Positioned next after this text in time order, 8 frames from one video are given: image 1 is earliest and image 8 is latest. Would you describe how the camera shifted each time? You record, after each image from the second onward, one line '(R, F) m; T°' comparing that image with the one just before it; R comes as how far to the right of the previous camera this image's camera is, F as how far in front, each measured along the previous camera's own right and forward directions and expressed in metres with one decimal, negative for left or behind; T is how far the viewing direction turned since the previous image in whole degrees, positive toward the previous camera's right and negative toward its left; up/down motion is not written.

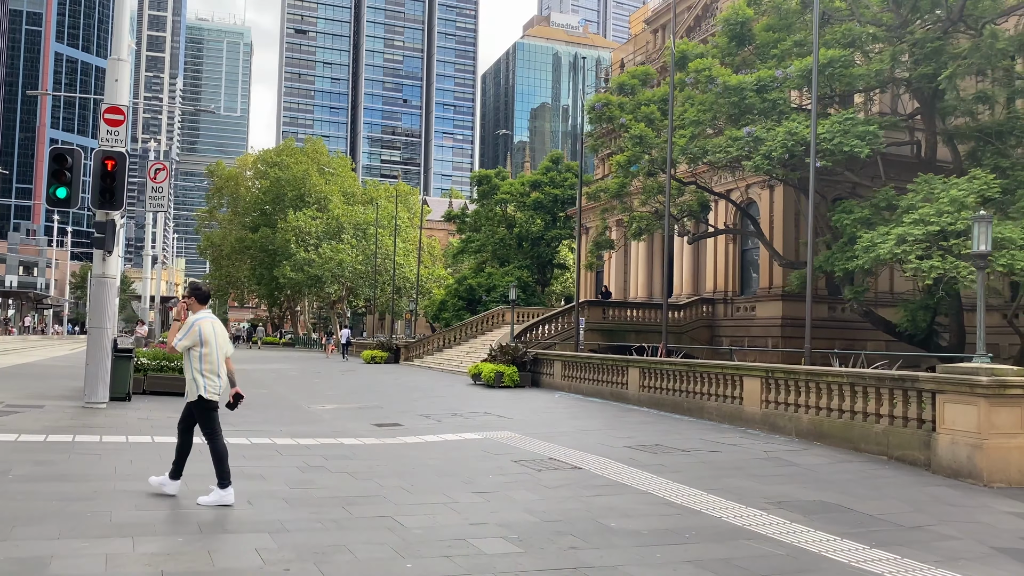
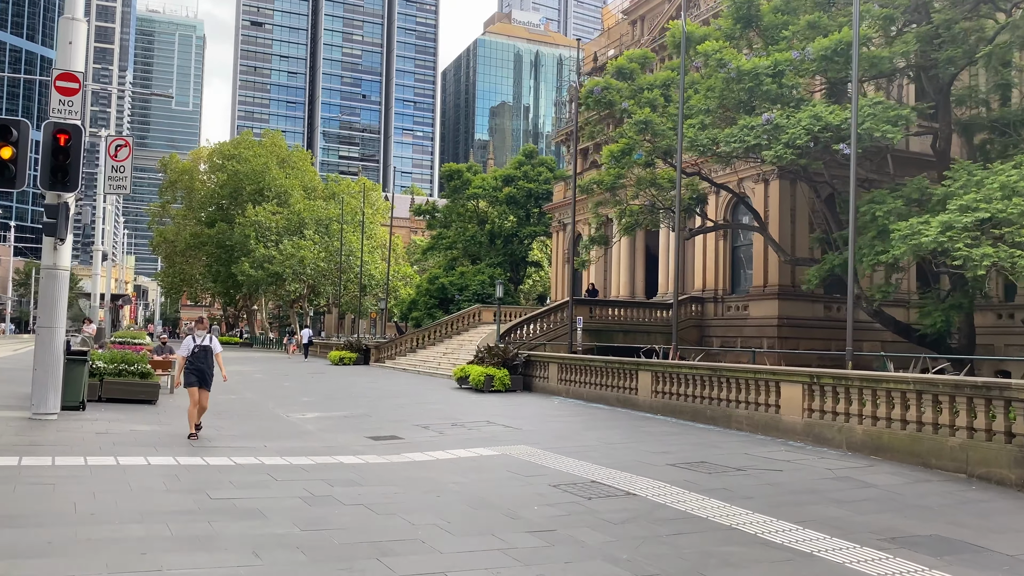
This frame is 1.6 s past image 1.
(-1.0, +1.7) m; +3°
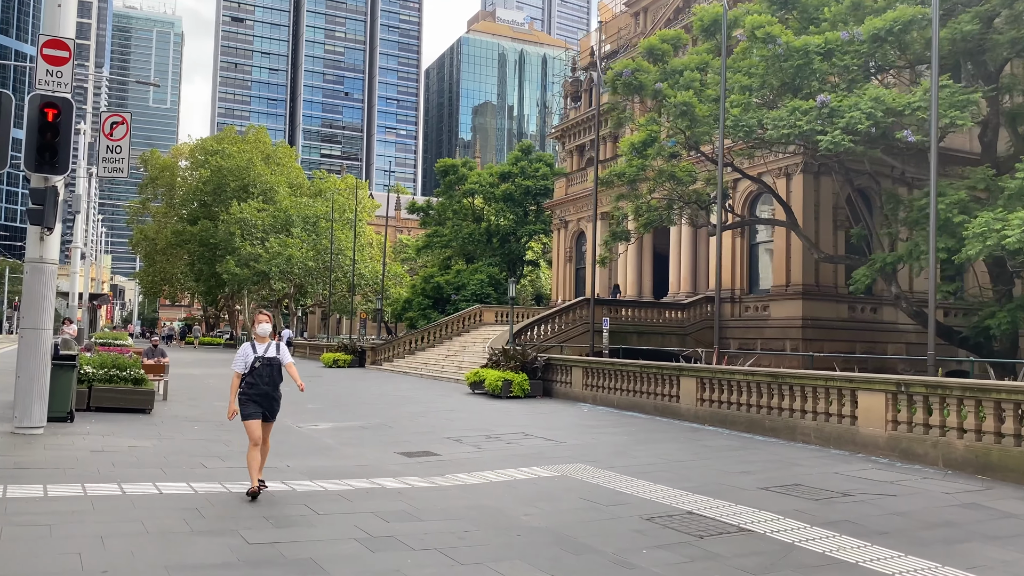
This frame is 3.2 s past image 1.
(-1.1, +1.5) m; +1°
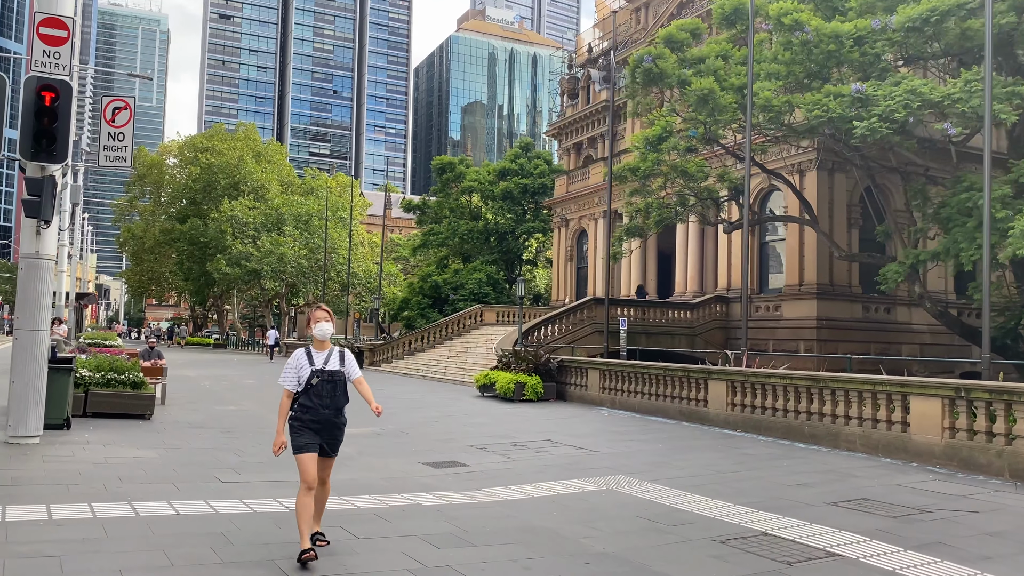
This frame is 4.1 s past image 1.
(-0.7, +0.8) m; +1°
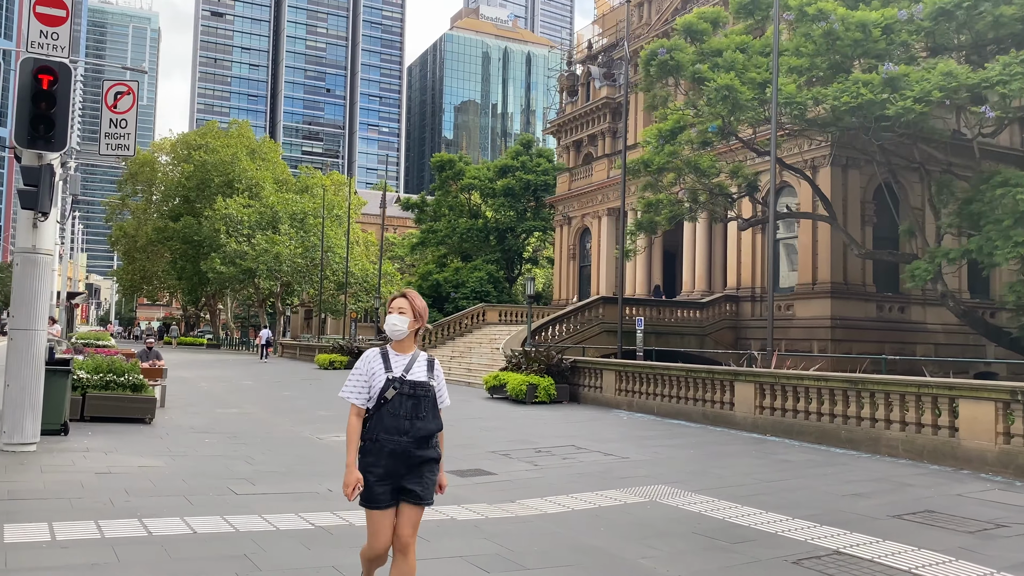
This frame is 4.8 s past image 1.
(-0.5, +0.7) m; +1°
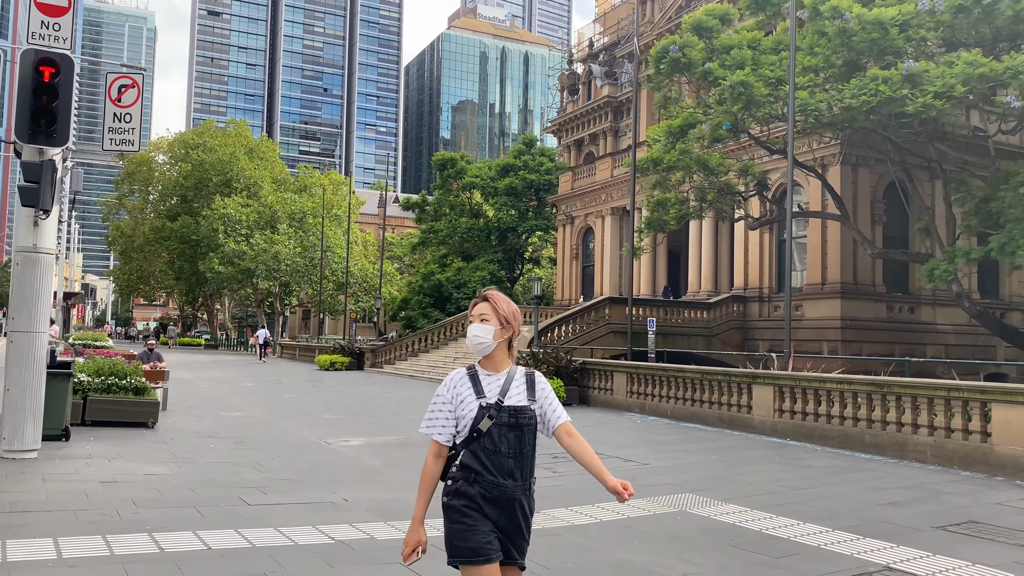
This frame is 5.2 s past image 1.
(-0.3, +0.4) m; 0°
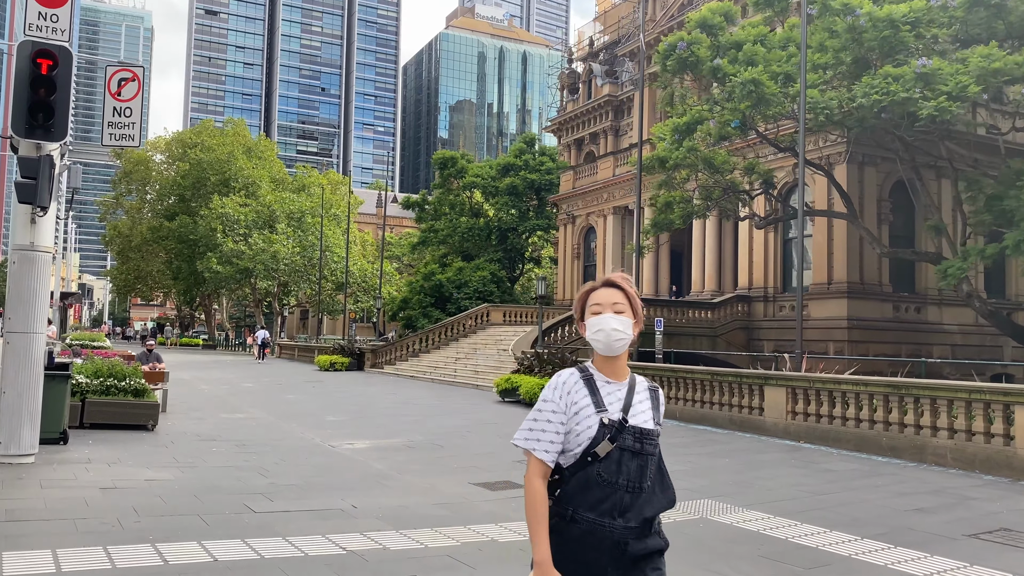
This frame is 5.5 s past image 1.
(-0.2, +0.3) m; 0°
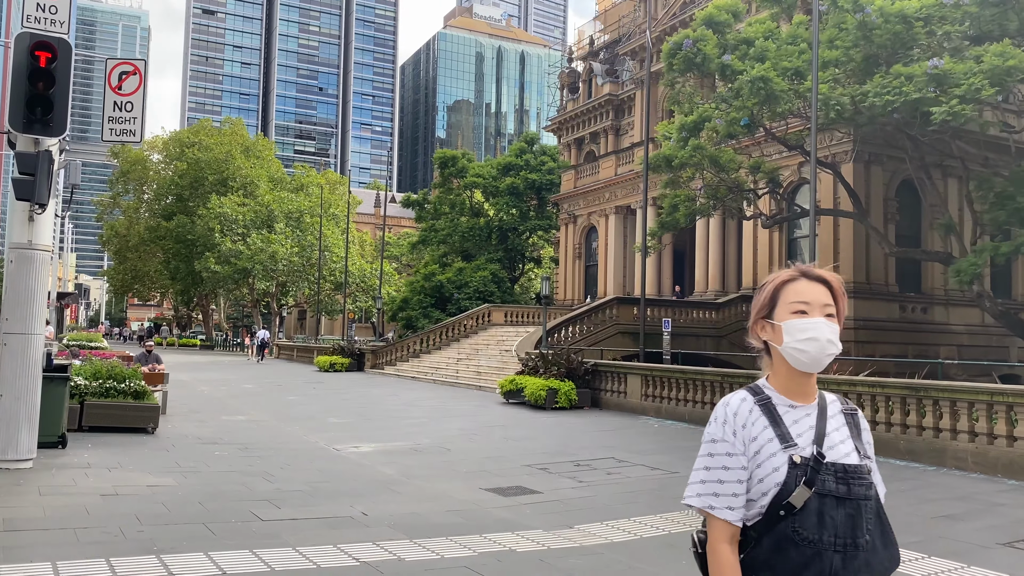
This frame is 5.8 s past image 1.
(-0.2, +0.3) m; 0°
